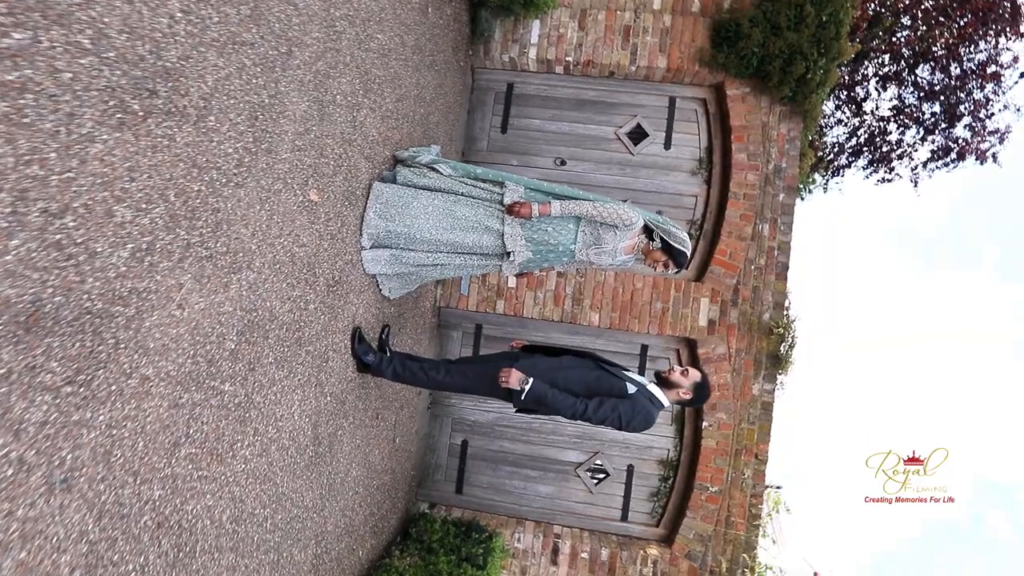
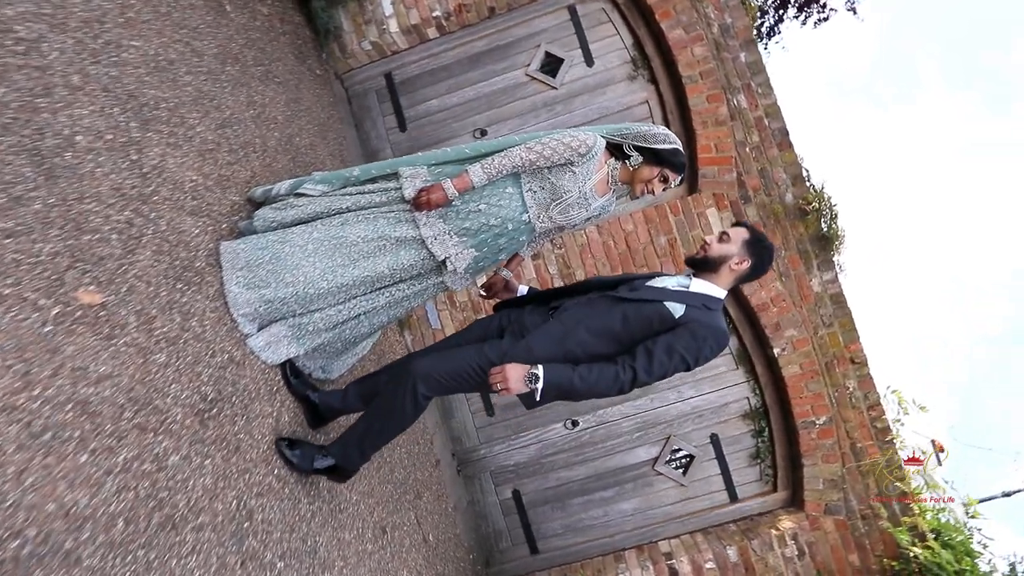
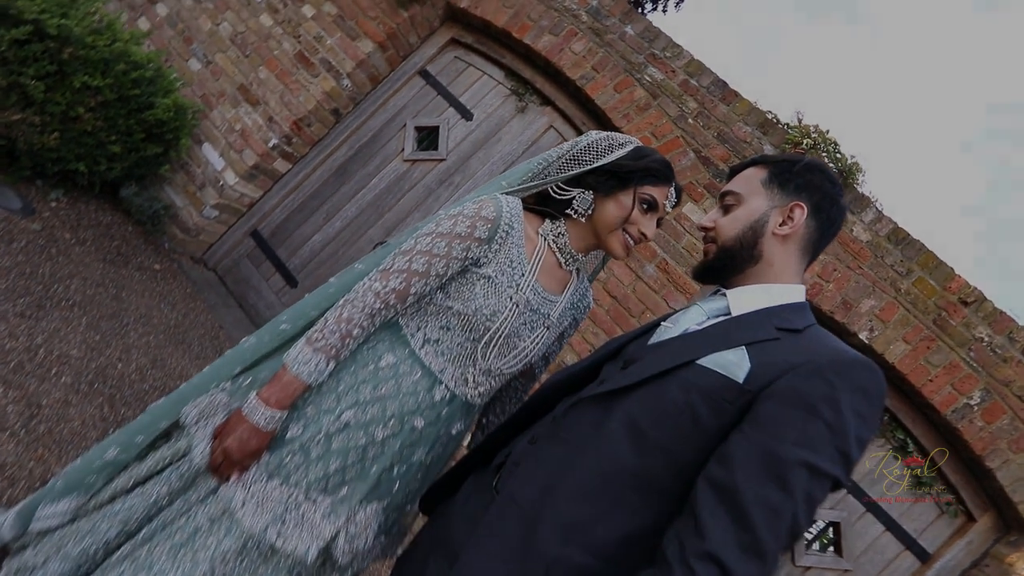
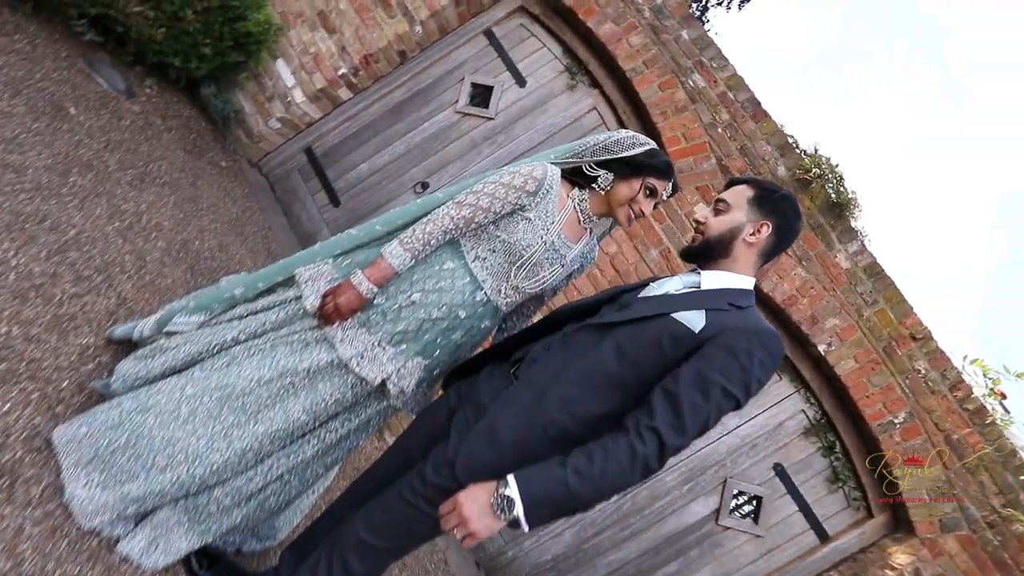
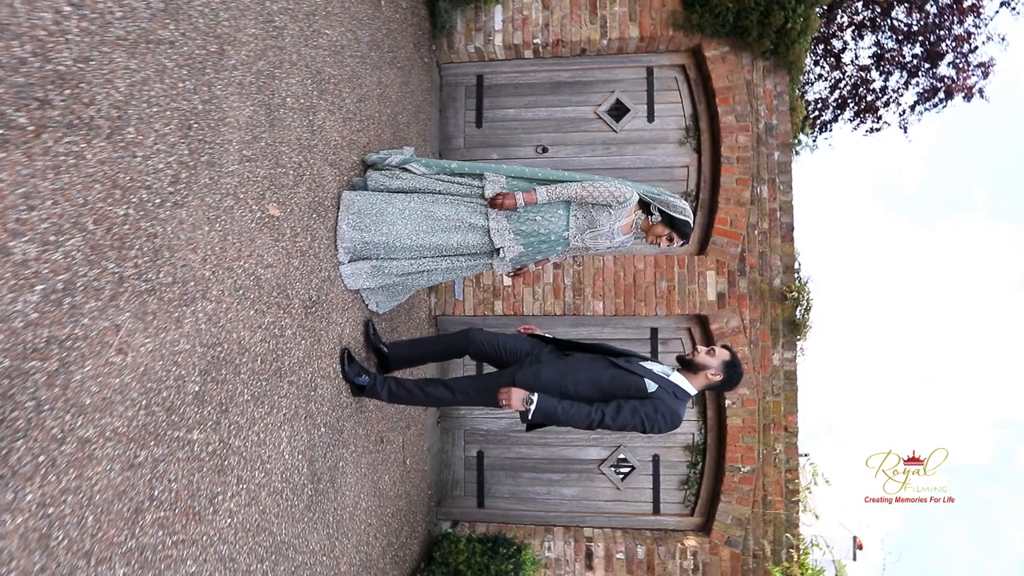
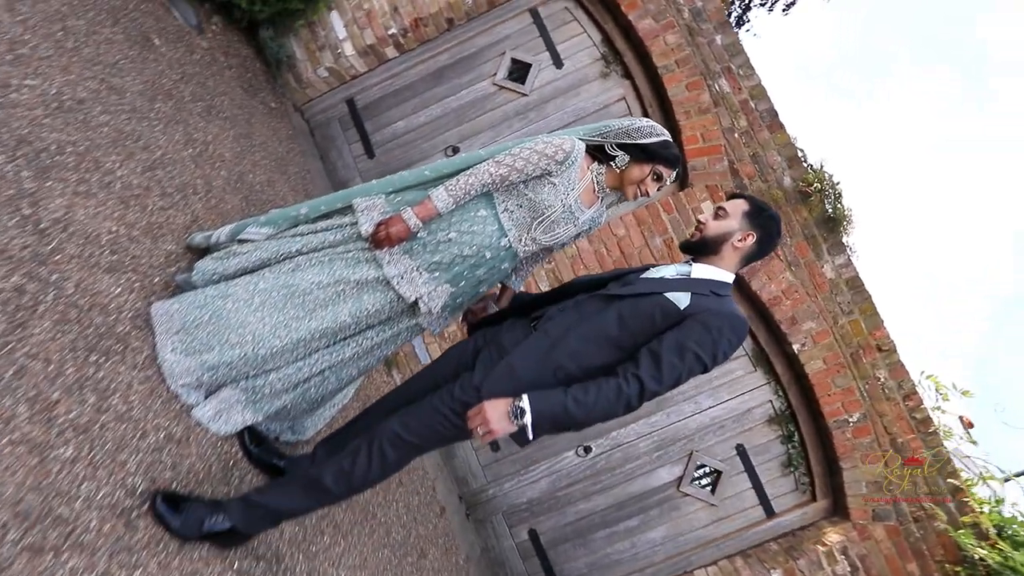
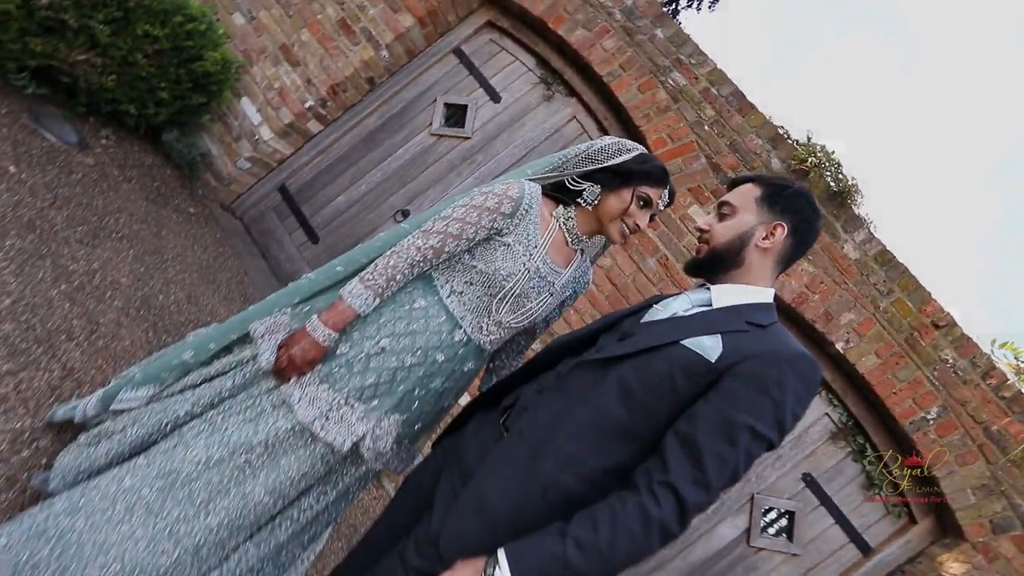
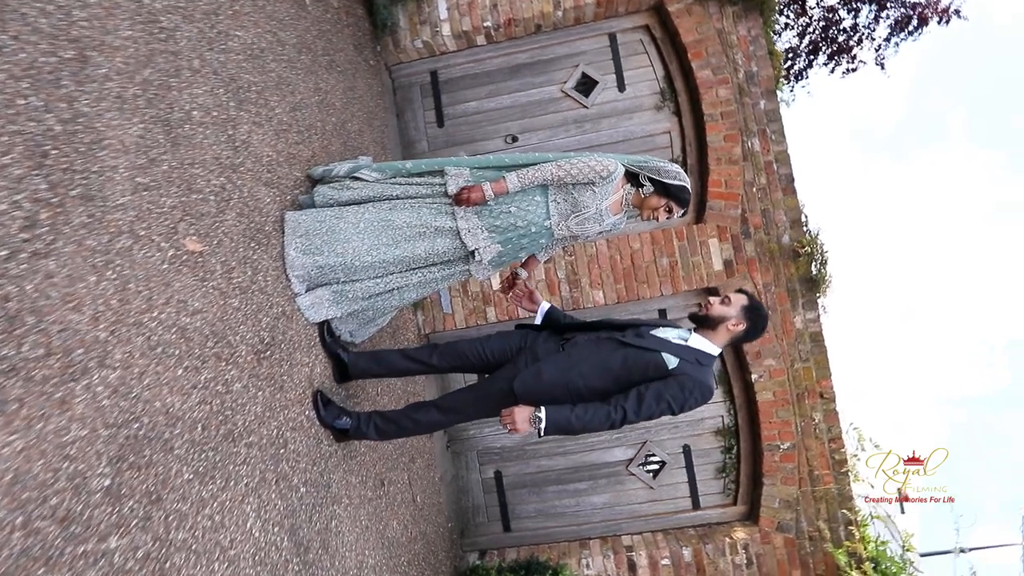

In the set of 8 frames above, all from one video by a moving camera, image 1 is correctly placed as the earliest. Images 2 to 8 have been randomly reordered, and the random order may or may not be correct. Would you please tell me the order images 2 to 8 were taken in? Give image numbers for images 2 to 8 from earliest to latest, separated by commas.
5, 8, 2, 6, 4, 7, 3
